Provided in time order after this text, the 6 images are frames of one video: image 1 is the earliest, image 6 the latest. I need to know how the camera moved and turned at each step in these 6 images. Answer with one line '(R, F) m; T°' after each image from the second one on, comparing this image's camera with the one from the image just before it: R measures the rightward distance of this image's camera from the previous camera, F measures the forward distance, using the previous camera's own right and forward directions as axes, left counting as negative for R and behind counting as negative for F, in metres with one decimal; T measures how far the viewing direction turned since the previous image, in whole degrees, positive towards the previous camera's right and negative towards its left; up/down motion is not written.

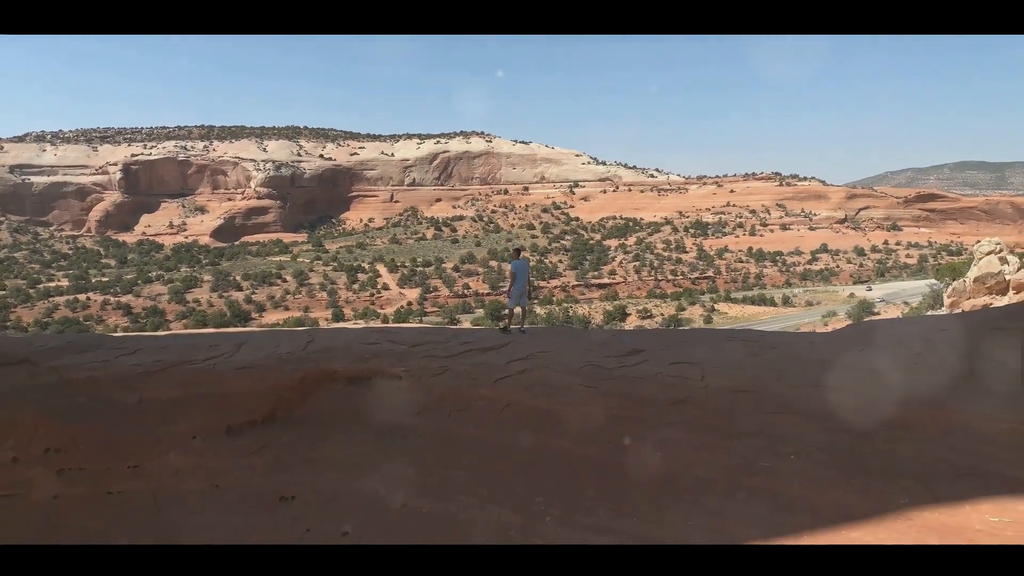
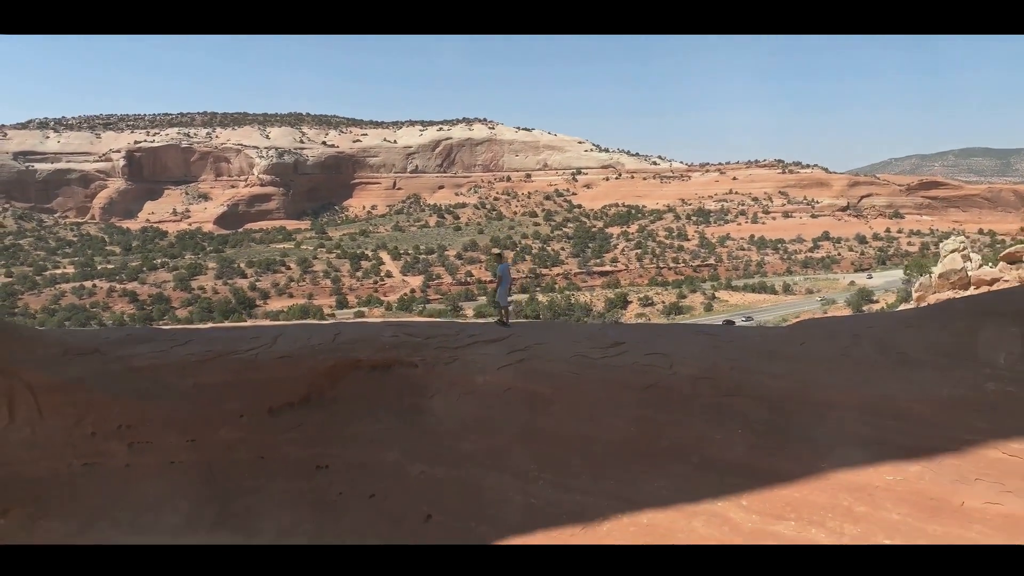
(0.0, -0.5) m; 0°
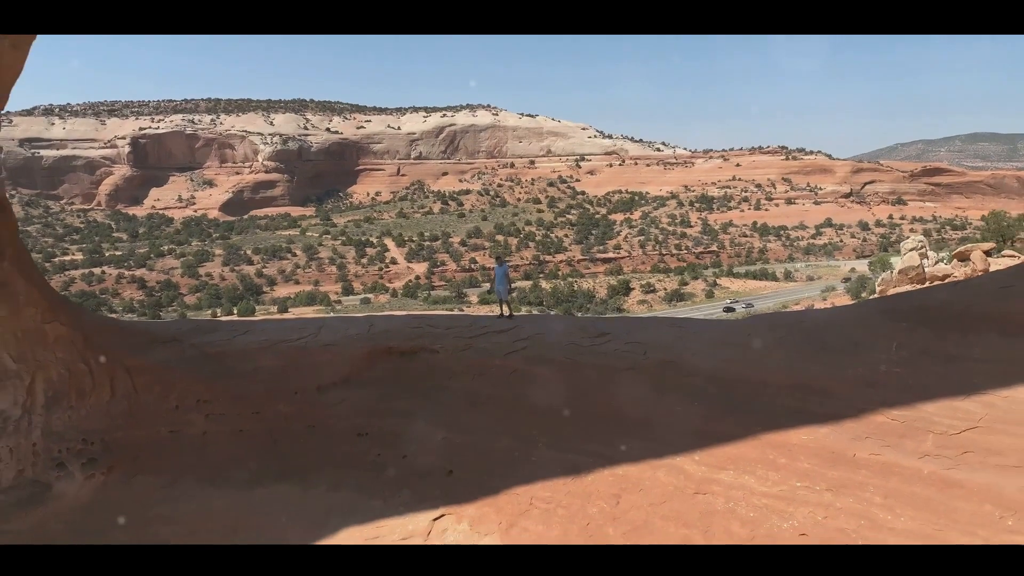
(0.0, -0.7) m; 0°
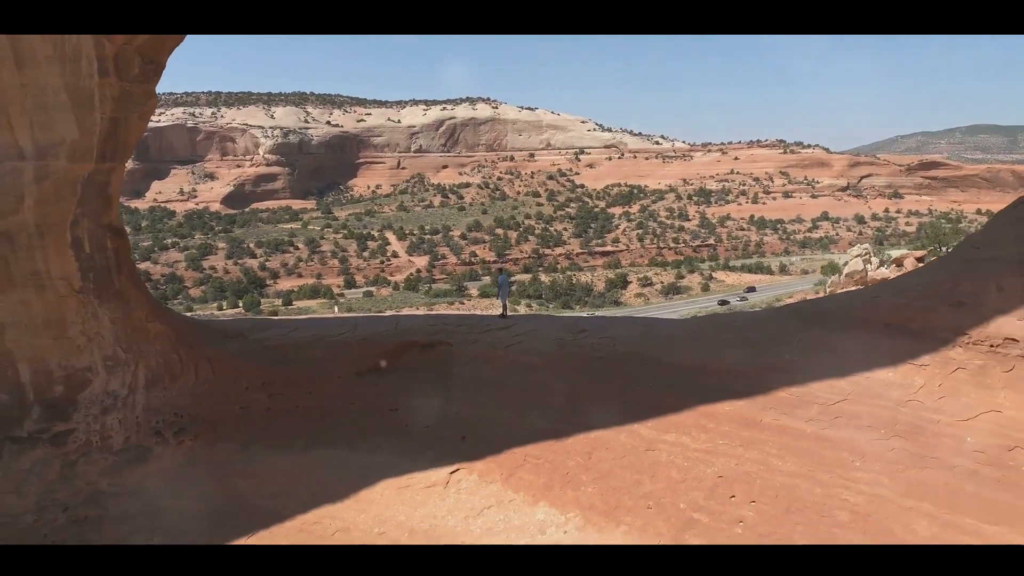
(0.0, -1.1) m; 0°
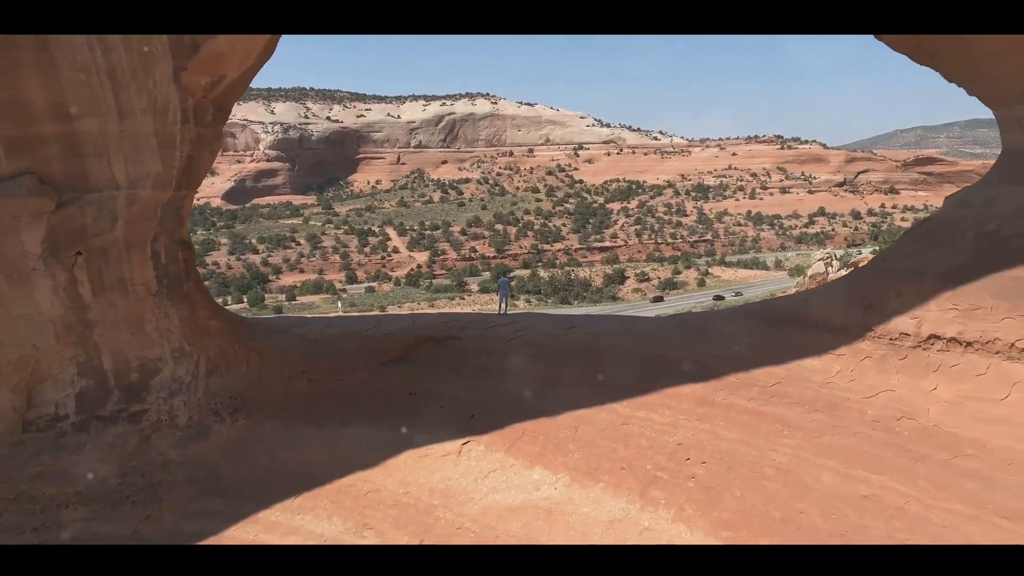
(0.0, -1.0) m; 0°
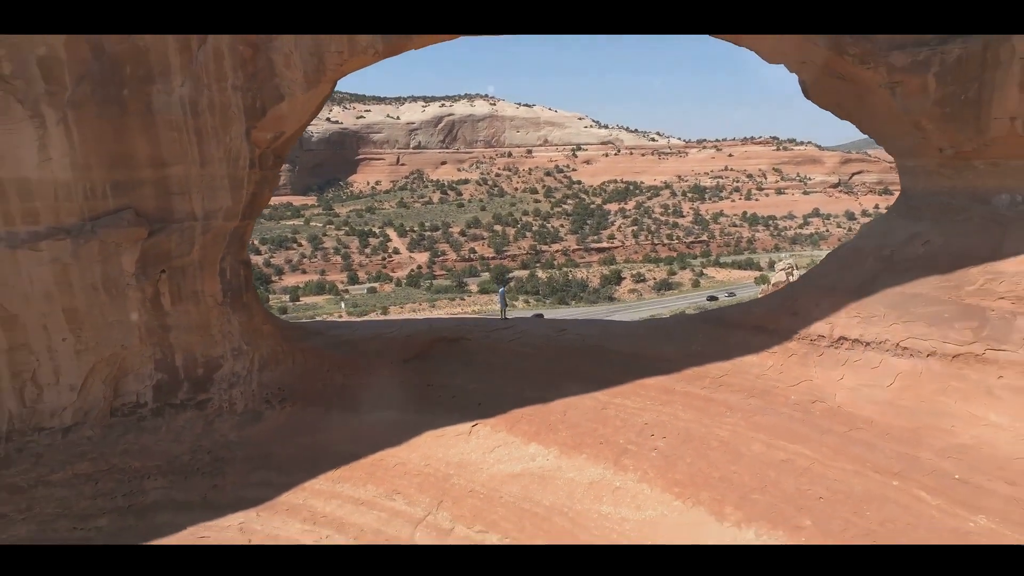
(0.0, -1.2) m; 0°
